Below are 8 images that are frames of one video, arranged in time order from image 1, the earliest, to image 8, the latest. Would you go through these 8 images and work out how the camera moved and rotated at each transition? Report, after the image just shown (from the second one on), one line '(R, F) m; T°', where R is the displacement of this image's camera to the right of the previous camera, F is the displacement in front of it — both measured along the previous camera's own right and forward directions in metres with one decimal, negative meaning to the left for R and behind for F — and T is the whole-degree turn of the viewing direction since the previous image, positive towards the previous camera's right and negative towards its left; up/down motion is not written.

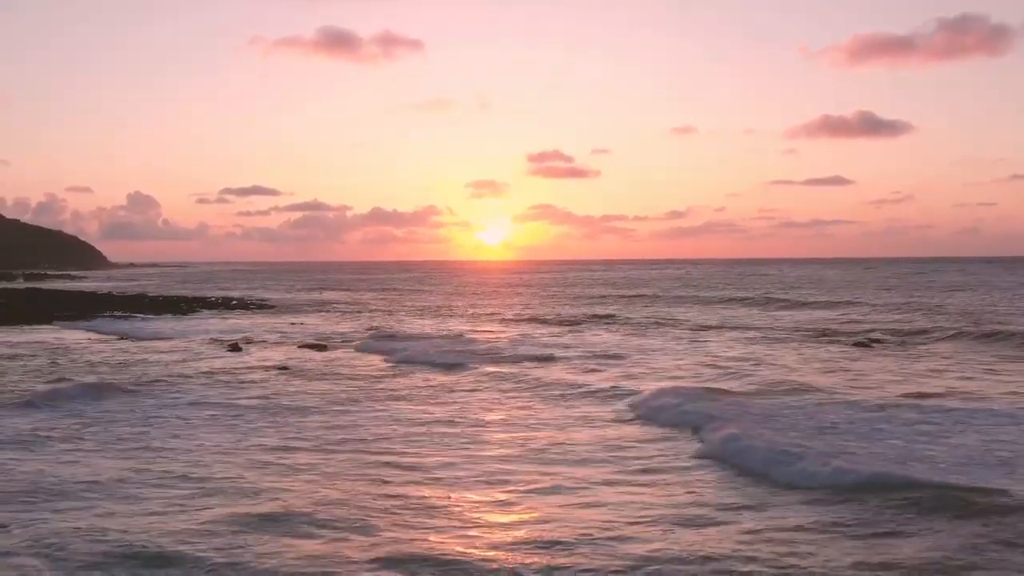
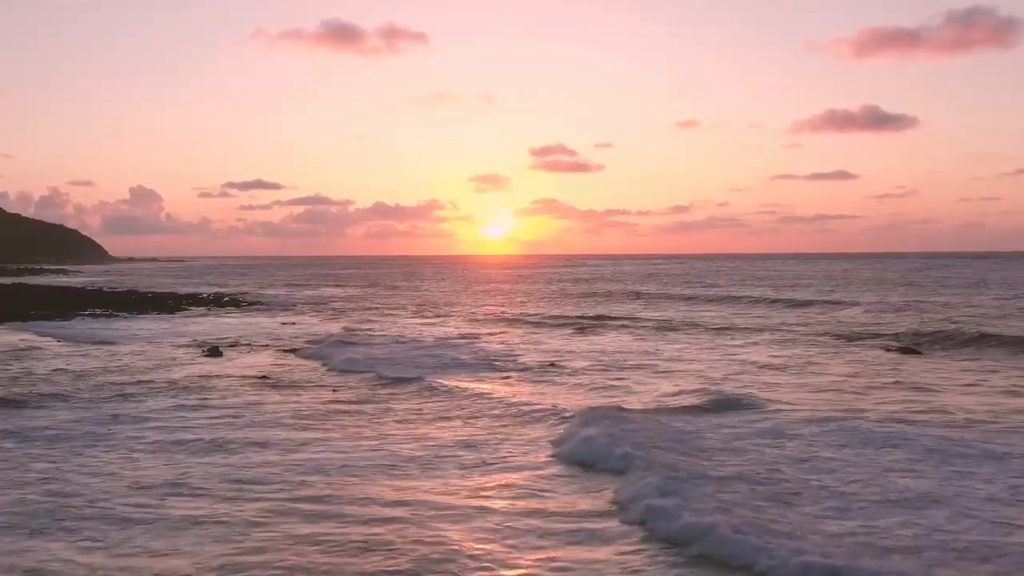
(-0.1, +2.7) m; 0°
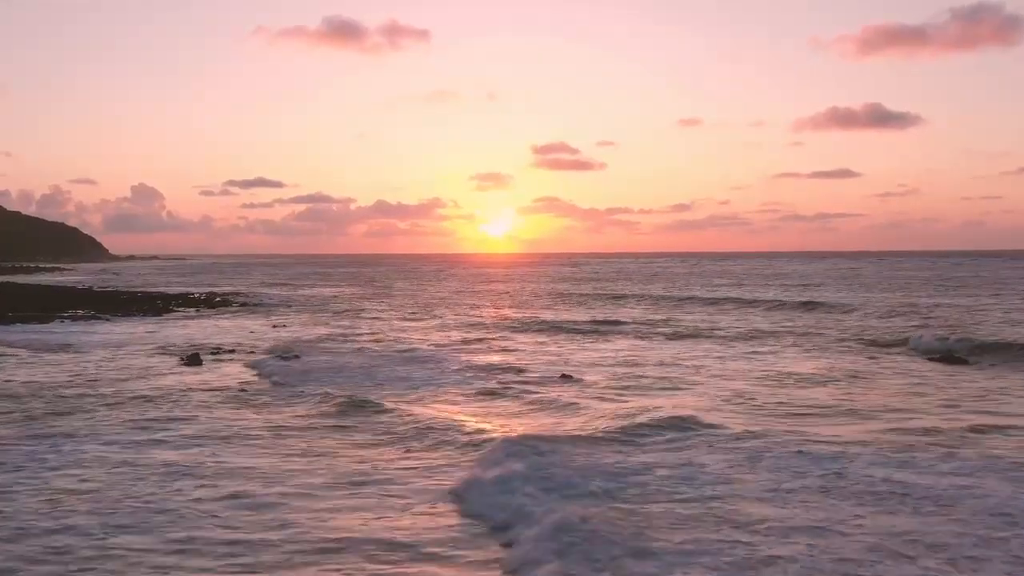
(-0.1, +2.3) m; 0°
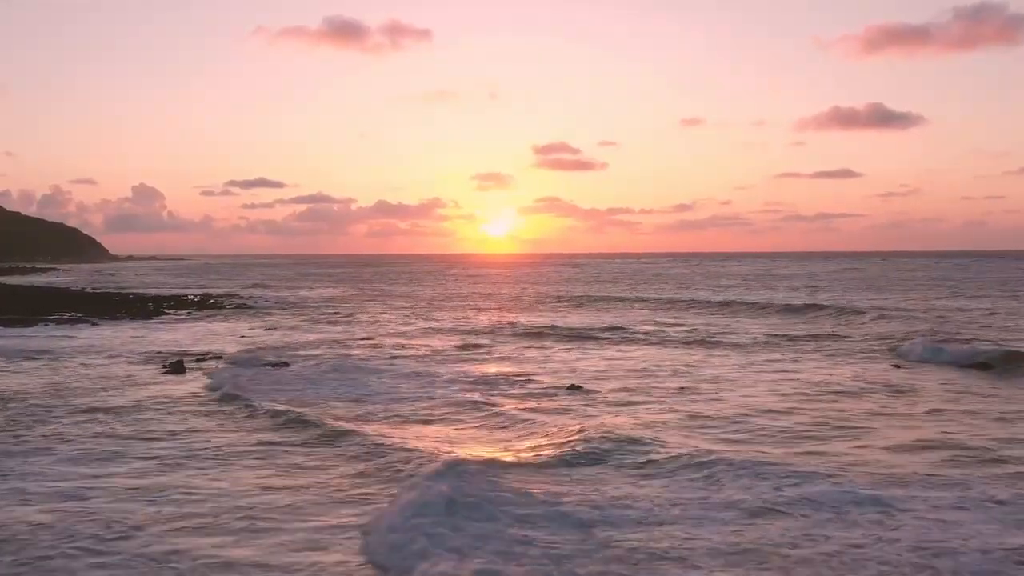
(-0.1, +1.5) m; 0°
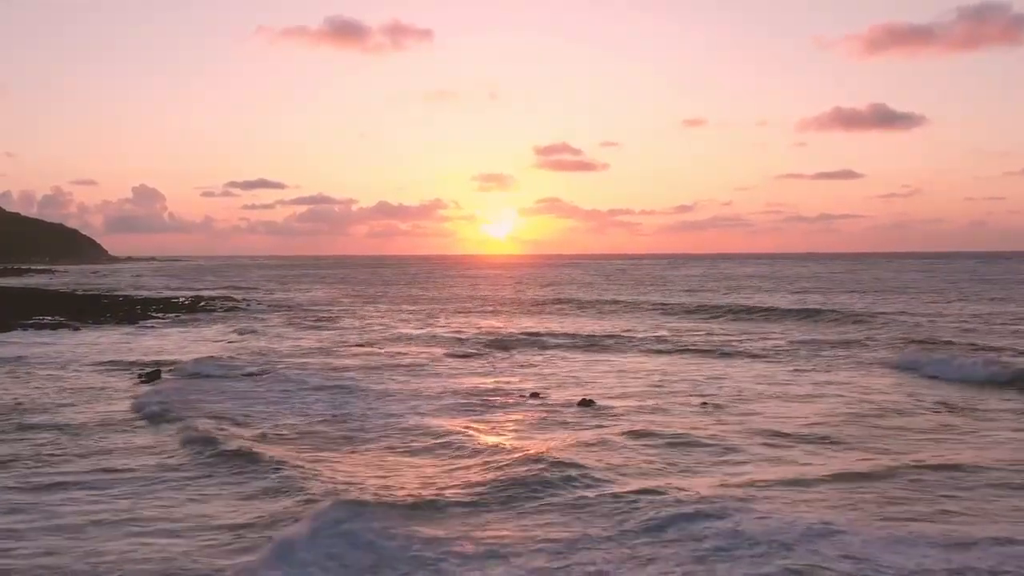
(-0.1, +1.9) m; 0°
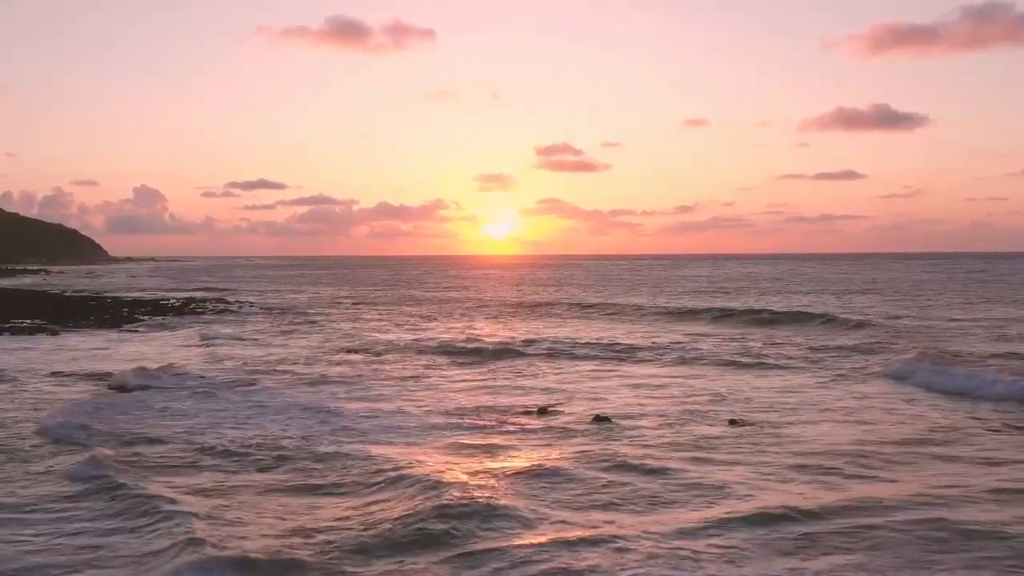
(-0.1, +2.0) m; 0°
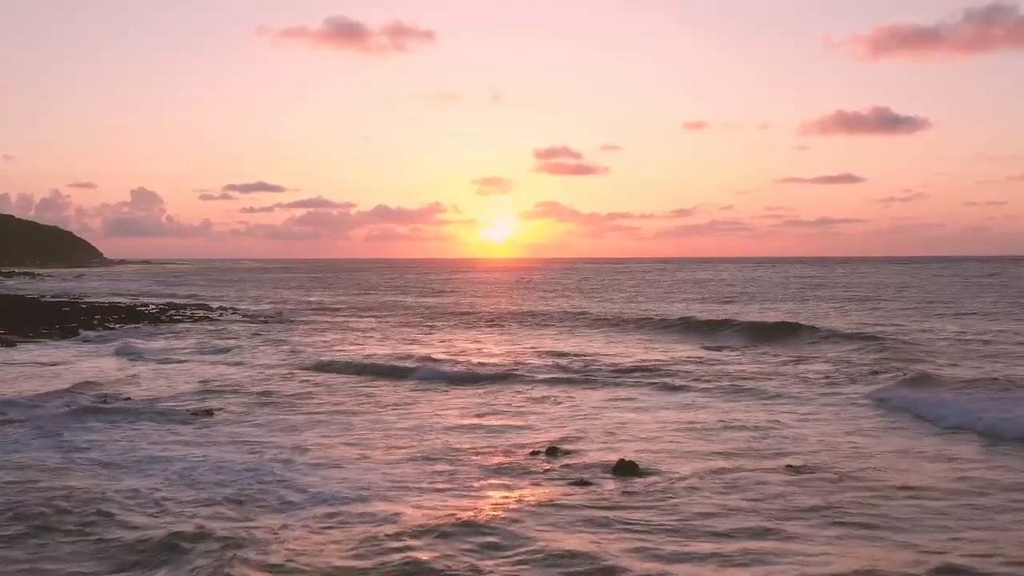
(-0.1, +3.4) m; 0°
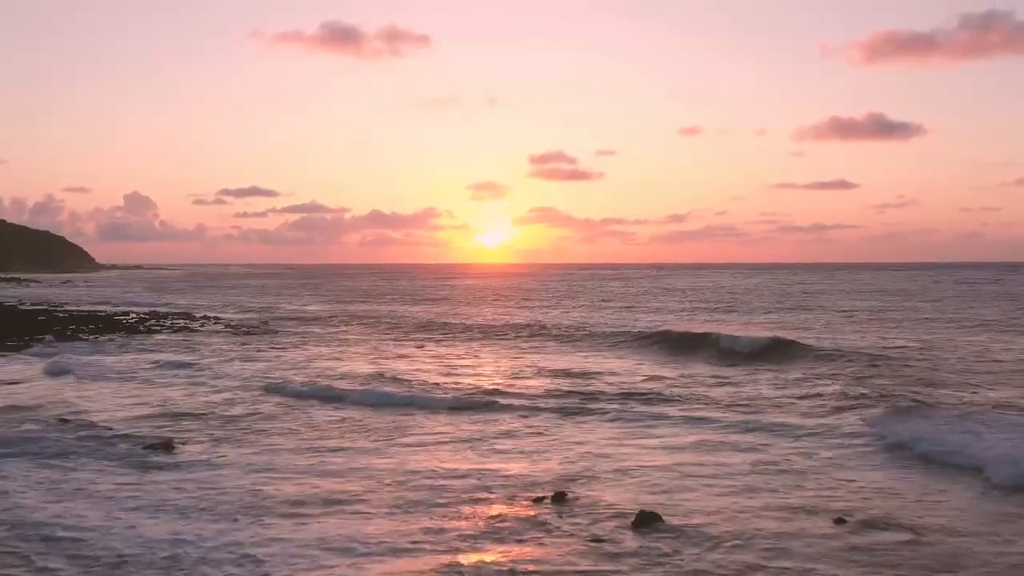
(-0.1, +2.2) m; 0°
